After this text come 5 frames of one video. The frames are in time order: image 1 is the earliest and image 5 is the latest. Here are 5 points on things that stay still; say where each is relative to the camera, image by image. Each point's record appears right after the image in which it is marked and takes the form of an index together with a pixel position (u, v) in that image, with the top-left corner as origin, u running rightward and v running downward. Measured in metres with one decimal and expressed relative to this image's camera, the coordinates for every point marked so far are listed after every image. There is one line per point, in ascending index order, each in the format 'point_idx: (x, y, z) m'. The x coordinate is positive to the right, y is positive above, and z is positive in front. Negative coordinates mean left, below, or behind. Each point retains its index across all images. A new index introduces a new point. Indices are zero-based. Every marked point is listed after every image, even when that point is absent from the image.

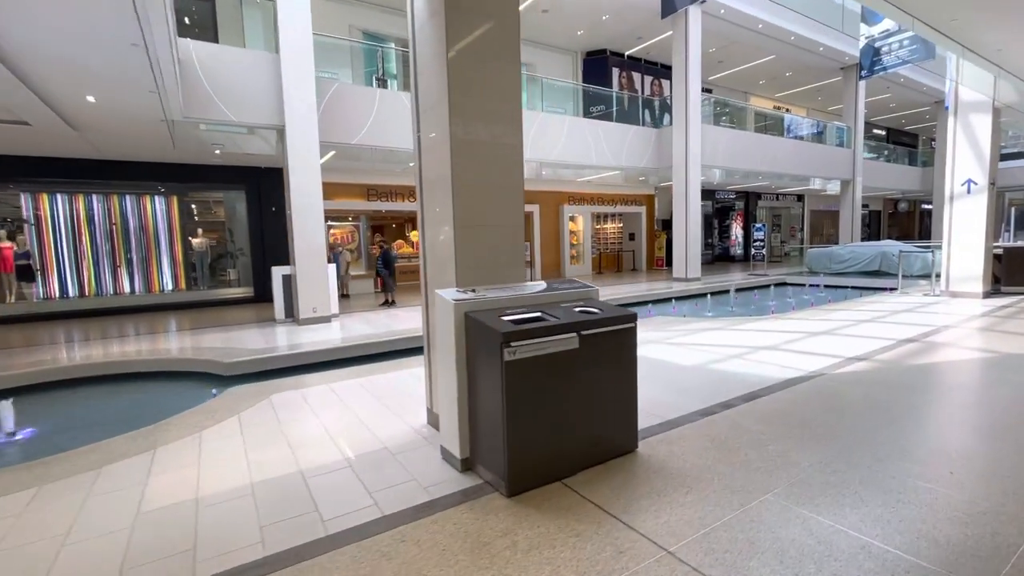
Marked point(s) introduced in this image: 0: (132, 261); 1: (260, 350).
0: (-8.2, +0.6, +10.2) m
1: (-3.1, -0.8, +5.9) m
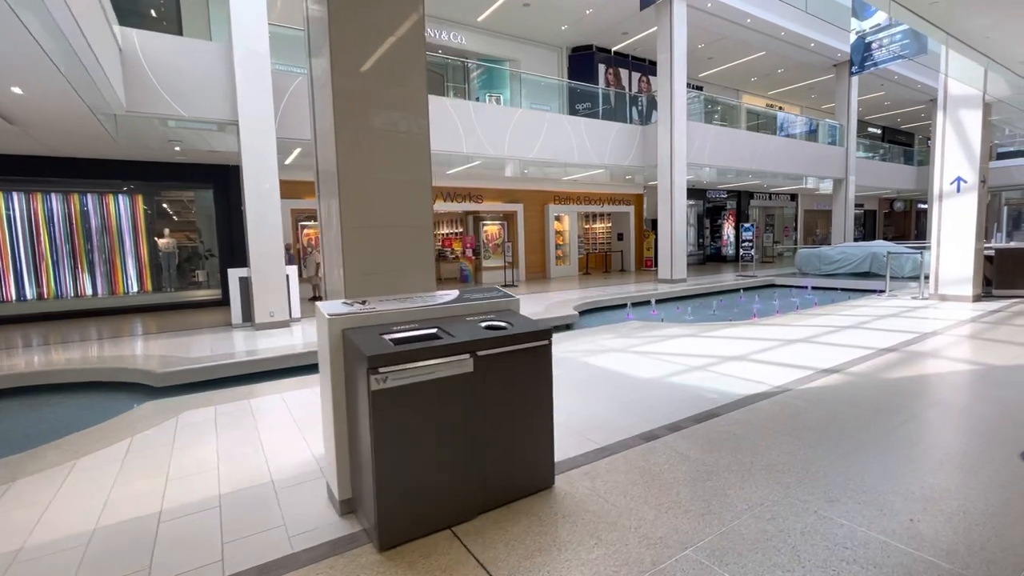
0: (-8.7, +0.5, +9.9) m
1: (-3.6, -0.8, +5.6) m
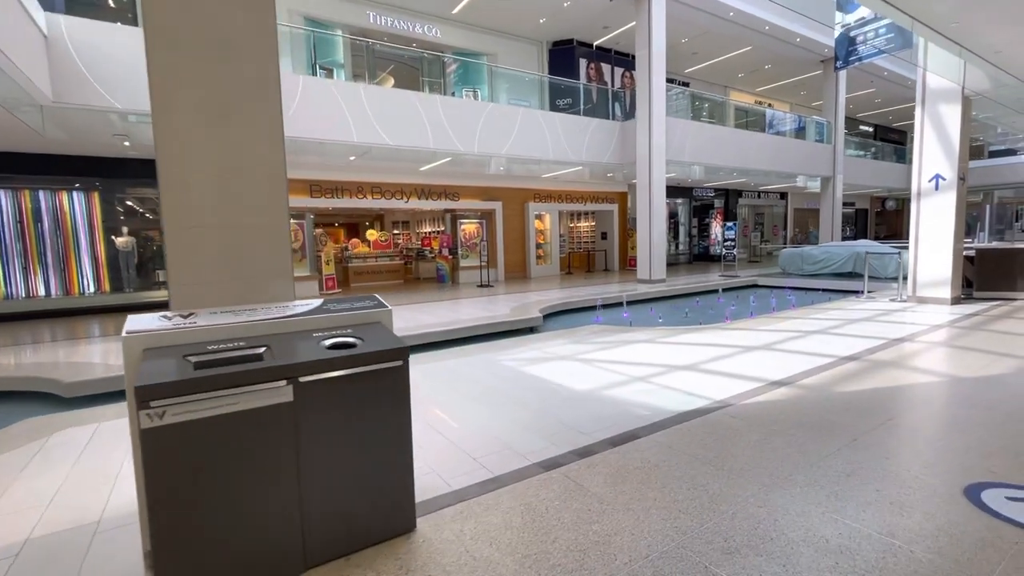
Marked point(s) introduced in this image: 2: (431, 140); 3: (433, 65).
0: (-9.3, +0.5, +9.5) m
1: (-4.2, -0.8, +5.2) m
2: (-1.6, +3.0, +9.6) m
3: (-1.6, +4.6, +9.8) m
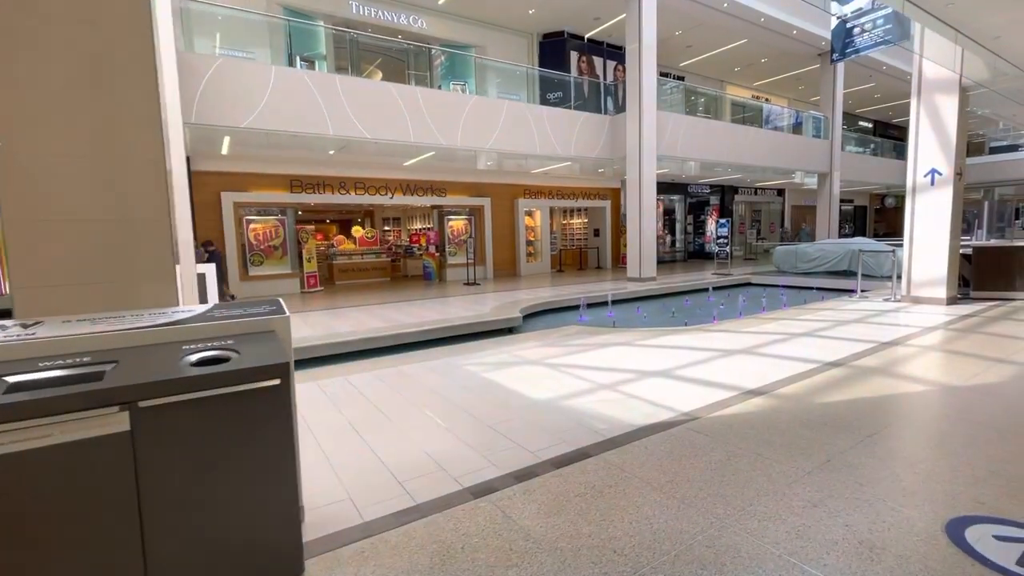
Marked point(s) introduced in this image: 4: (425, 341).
0: (-9.6, +0.6, +9.2) m
1: (-4.6, -0.8, +5.0) m
2: (-2.0, +3.0, +9.3) m
3: (-1.9, +4.6, +9.5) m
4: (-1.1, -0.7, +6.2) m
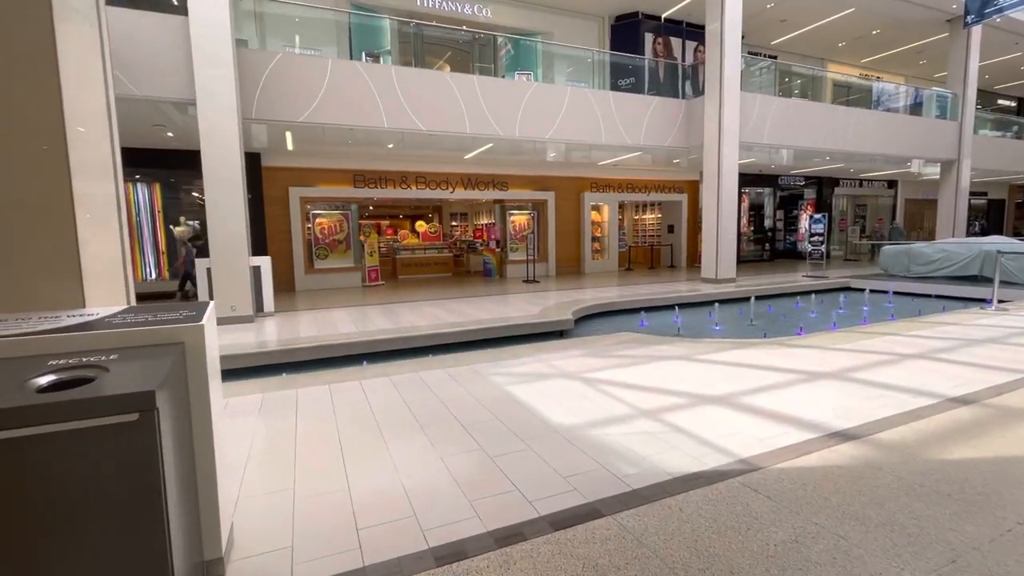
0: (-8.5, +0.8, +10.1) m
1: (-4.1, -0.7, +5.1) m
2: (-0.8, +3.1, +8.9) m
3: (-0.7, +4.7, +9.1) m
4: (-0.6, -0.7, +5.9) m
